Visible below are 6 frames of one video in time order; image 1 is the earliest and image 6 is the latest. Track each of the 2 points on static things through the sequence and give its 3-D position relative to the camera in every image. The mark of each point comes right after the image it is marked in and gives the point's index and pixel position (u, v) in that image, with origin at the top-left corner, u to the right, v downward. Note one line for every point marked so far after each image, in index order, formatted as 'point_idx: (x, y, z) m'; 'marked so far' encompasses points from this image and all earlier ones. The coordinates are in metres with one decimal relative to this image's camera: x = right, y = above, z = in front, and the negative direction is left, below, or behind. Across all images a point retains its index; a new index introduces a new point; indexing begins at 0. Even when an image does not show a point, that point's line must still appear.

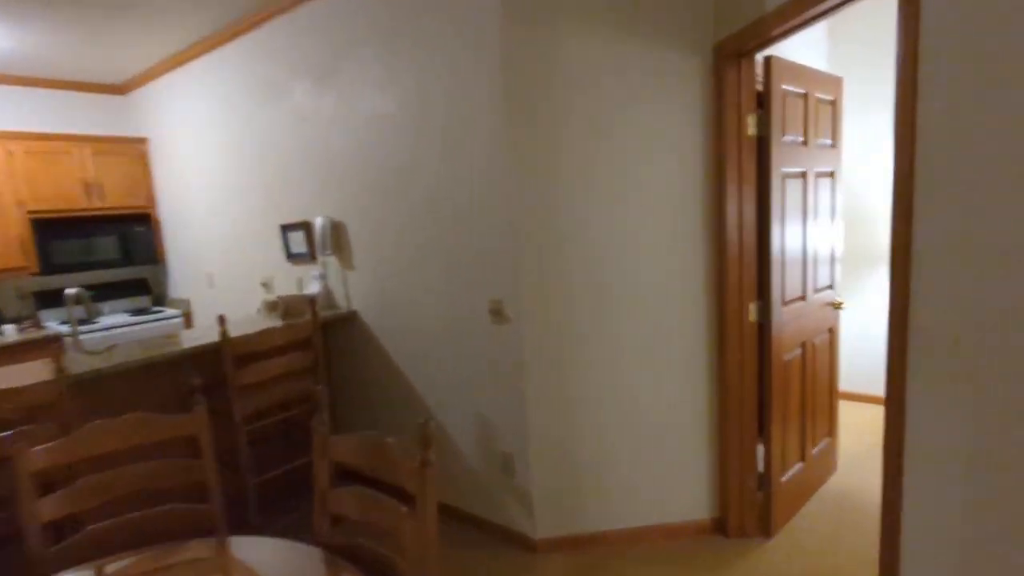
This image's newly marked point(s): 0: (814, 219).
0: (+1.4, +0.4, +2.7) m
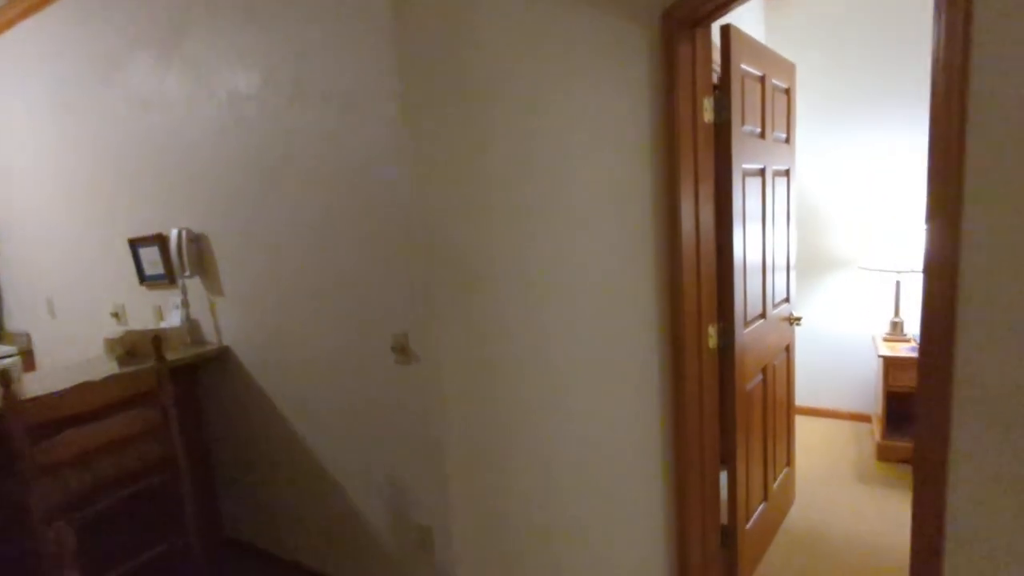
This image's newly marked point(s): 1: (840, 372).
0: (+1.0, +0.3, +2.1) m
1: (+2.0, -0.5, +3.2) m
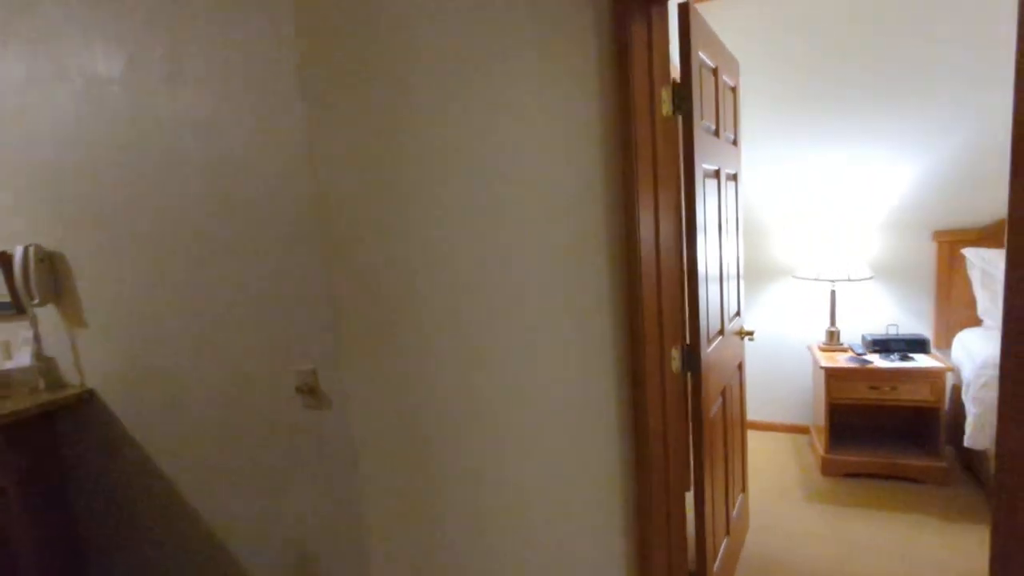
0: (+0.8, +0.2, +1.9) m
1: (+1.6, -0.6, +3.2) m
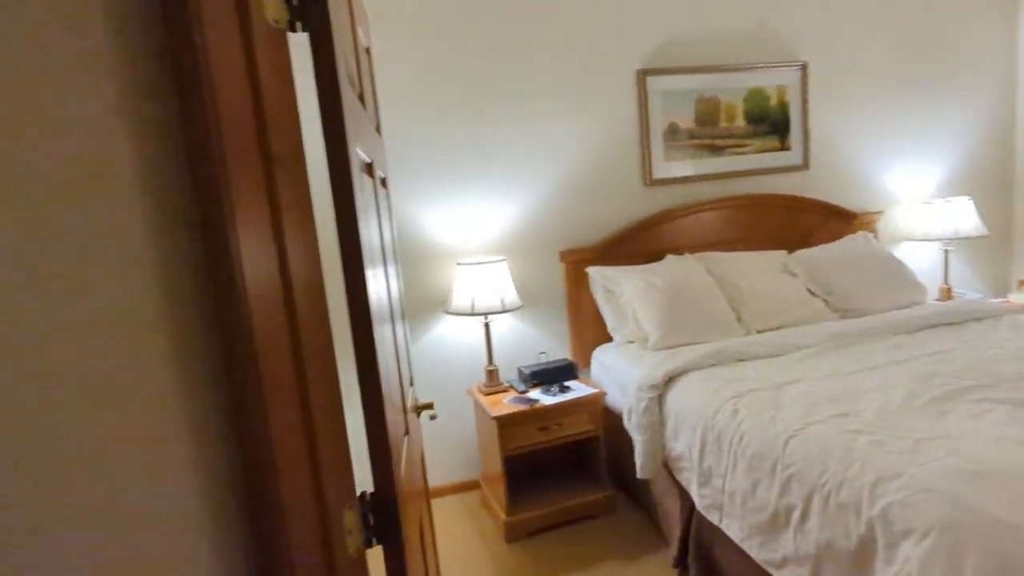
0: (-0.3, 0.0, +1.3) m
1: (-0.3, -0.8, +2.8) m
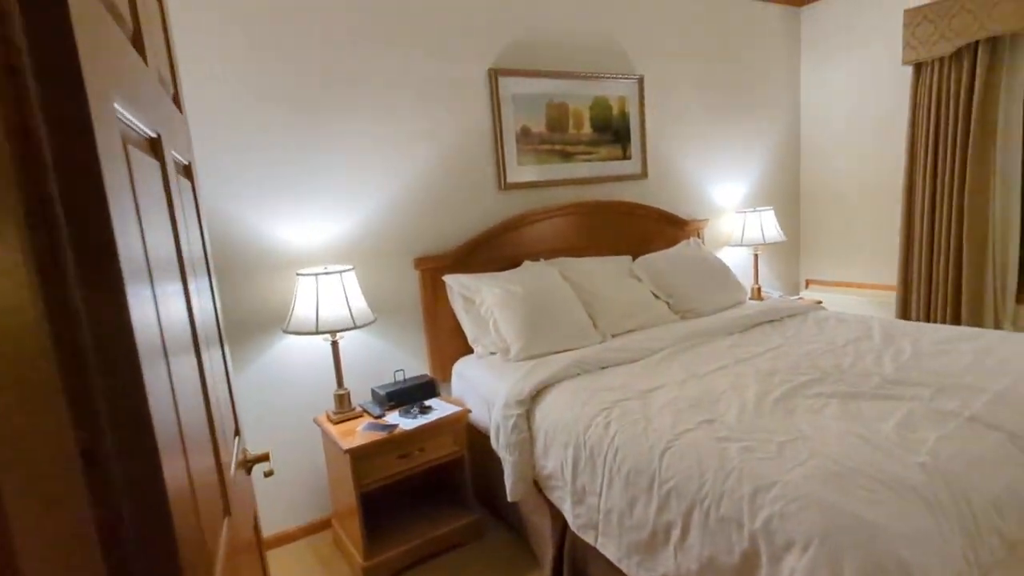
0: (-0.6, 0.0, +1.0) m
1: (-1.0, -0.8, +2.4) m
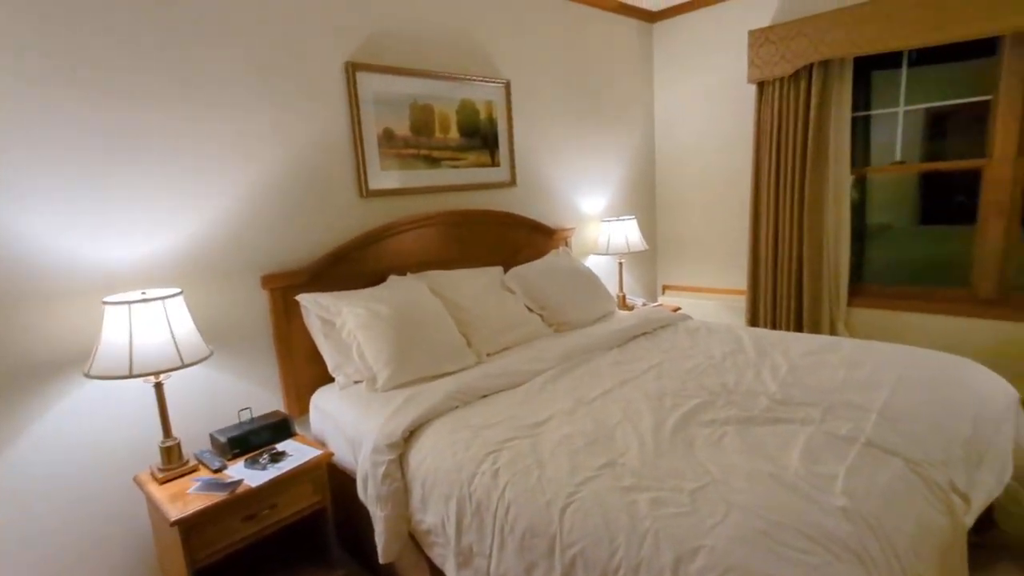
0: (-0.8, -0.1, +0.6) m
1: (-1.5, -0.9, +1.8) m
